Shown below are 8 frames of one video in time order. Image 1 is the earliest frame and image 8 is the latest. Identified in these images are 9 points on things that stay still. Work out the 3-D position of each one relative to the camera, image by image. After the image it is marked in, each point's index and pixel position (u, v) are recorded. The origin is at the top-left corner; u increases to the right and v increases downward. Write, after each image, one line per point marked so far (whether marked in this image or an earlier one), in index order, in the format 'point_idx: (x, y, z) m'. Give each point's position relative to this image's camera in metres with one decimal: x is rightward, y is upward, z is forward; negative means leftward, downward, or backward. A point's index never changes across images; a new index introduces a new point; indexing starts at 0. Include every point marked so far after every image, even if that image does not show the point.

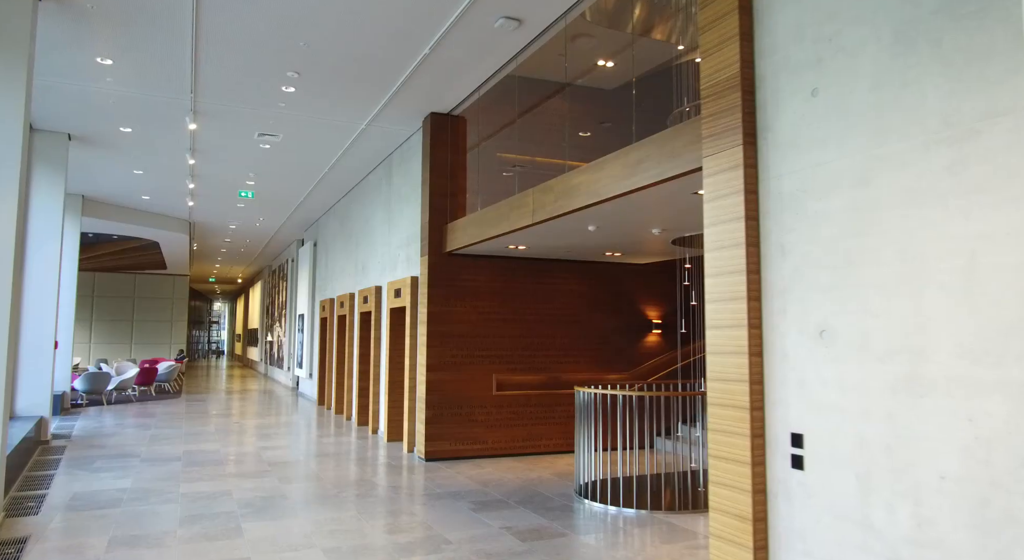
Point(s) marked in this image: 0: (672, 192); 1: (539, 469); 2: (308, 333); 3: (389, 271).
0: (+1.4, +0.7, +5.9) m
1: (+0.4, -2.4, +9.2) m
2: (-5.4, -1.4, +18.7) m
3: (-2.0, +0.2, +11.8) m
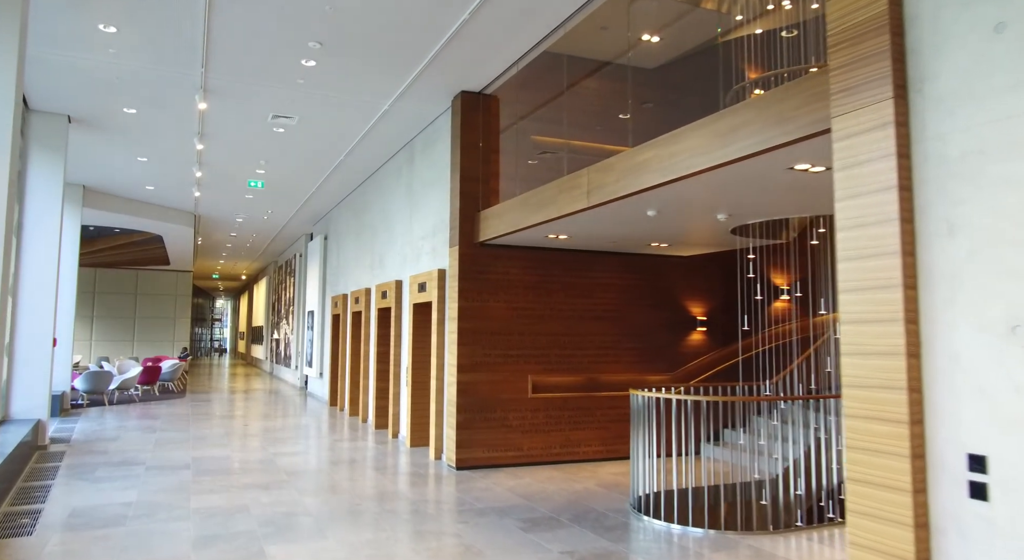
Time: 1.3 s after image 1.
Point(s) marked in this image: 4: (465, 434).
0: (+1.9, +0.8, +5.1) m
1: (+0.8, -2.3, +8.4) m
2: (-4.9, -1.3, +18.0) m
3: (-1.6, +0.3, +11.0) m
4: (-0.6, -1.9, +8.8) m
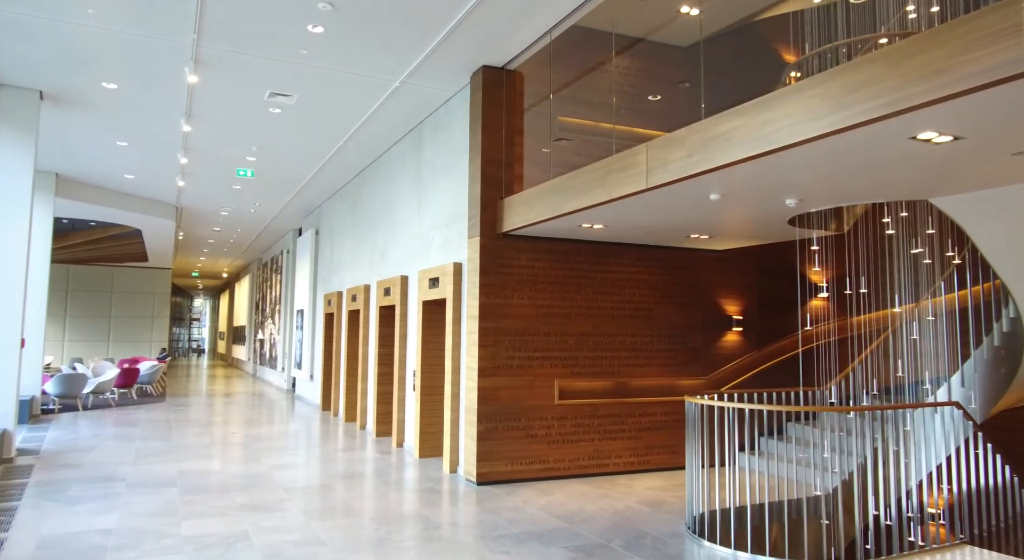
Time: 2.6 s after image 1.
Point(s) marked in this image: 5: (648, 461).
0: (+2.3, +0.9, +4.3) m
1: (+1.1, -2.3, +7.5) m
2: (-4.9, -1.2, +17.0) m
3: (-1.3, +0.3, +10.1) m
4: (-0.3, -1.9, +7.9) m
5: (+1.7, -2.2, +8.7) m
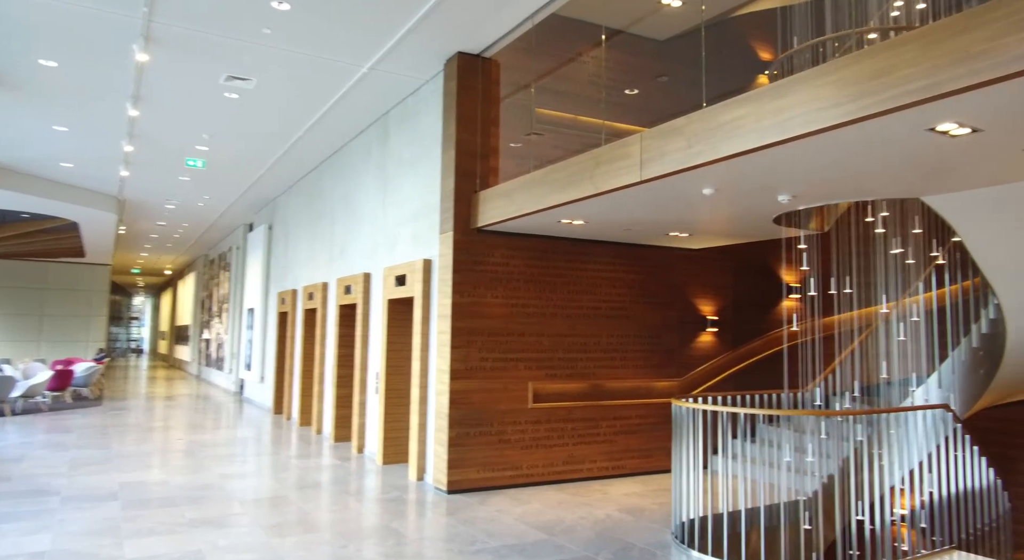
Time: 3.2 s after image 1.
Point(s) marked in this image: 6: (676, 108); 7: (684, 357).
0: (+2.3, +0.9, +4.1) m
1: (+0.9, -2.3, +7.2) m
2: (-5.8, -1.1, +16.2) m
3: (-1.7, +0.4, +9.6) m
4: (-0.6, -1.8, +7.5) m
5: (+1.3, -2.2, +8.5) m
6: (+1.4, +1.5, +6.3) m
7: (+2.2, -1.0, +9.0) m
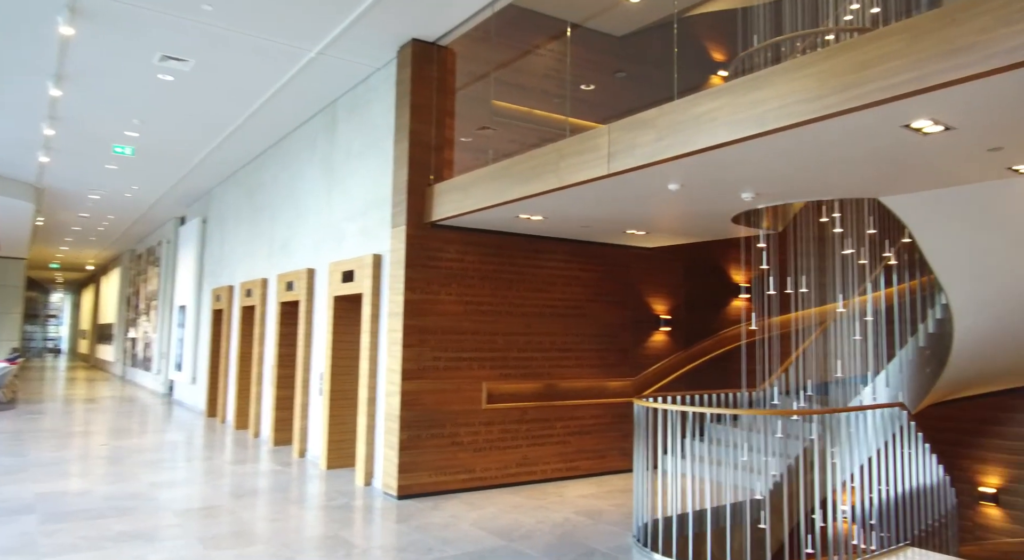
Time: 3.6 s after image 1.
0: (+2.1, +0.9, +4.1) m
1: (+0.4, -2.2, +7.1) m
2: (-7.0, -1.0, +15.4) m
3: (-2.4, +0.4, +9.2) m
4: (-1.0, -1.8, +7.2) m
5: (+0.7, -2.2, +8.3) m
6: (+1.1, +1.5, +6.2) m
7: (+1.6, -1.0, +8.9) m
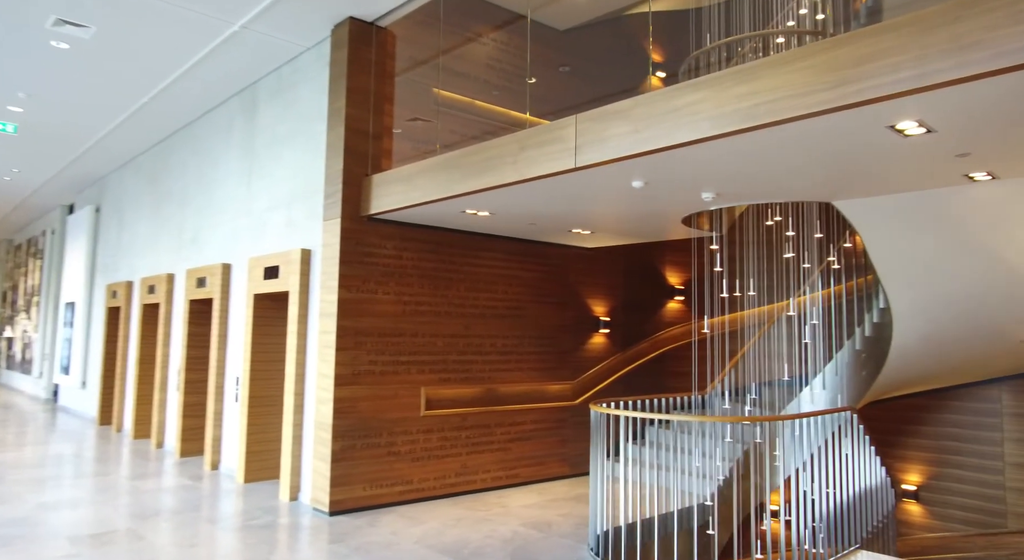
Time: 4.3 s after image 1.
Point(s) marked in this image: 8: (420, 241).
0: (+2.0, +0.9, +3.9) m
1: (-0.1, -2.2, +6.7) m
2: (-8.5, -0.9, +14.0) m
3: (-3.1, +0.5, +8.5) m
4: (-1.6, -1.8, +6.7) m
5: (0.0, -2.2, +8.0) m
6: (+0.7, +1.5, +5.9) m
7: (+0.8, -1.0, +8.7) m
8: (-0.9, +0.4, +7.3) m
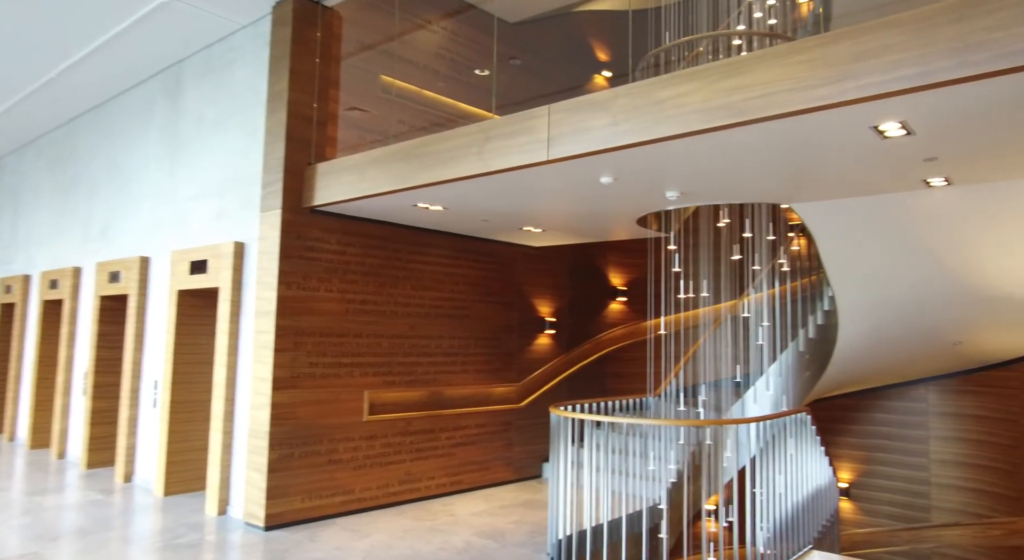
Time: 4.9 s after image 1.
0: (+1.9, +0.9, +3.9) m
1: (-0.6, -2.2, +6.4) m
2: (-9.8, -0.8, +12.7) m
3: (-3.7, +0.5, +7.8) m
4: (-2.0, -1.7, +6.2) m
5: (-0.6, -2.2, +7.7) m
6: (+0.4, +1.5, +5.7) m
7: (+0.1, -1.0, +8.5) m
8: (-1.4, +0.4, +6.9) m
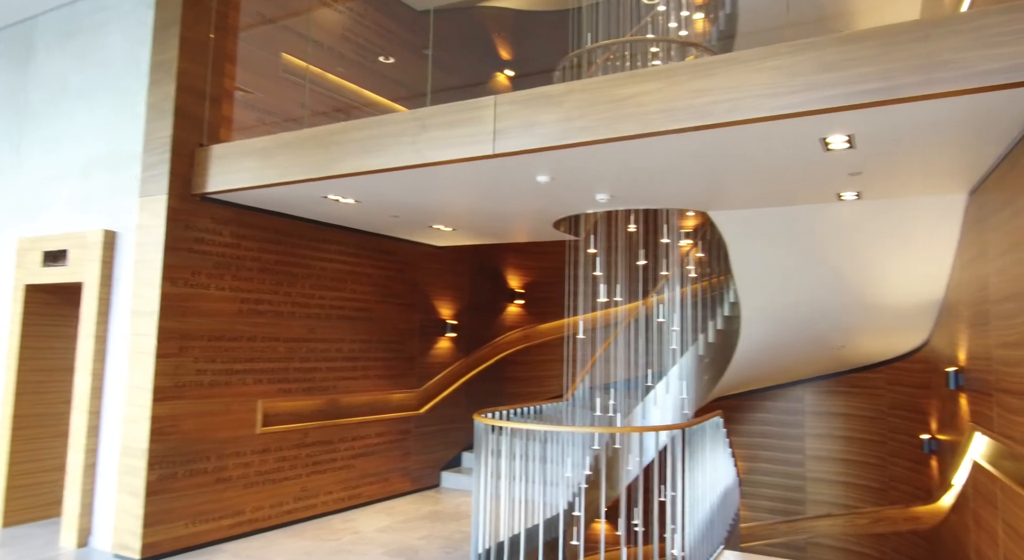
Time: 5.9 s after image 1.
0: (+1.6, +0.8, +4.0) m
1: (-1.3, -2.2, +5.9) m
2: (-11.5, -0.6, +10.2) m
3: (-4.6, +0.6, +6.7) m
4: (-2.7, -1.7, +5.4) m
5: (-1.6, -2.2, +7.2) m
6: (-0.2, +1.5, +5.4) m
7: (-1.0, -1.0, +8.1) m
8: (-2.2, +0.5, +6.3) m
